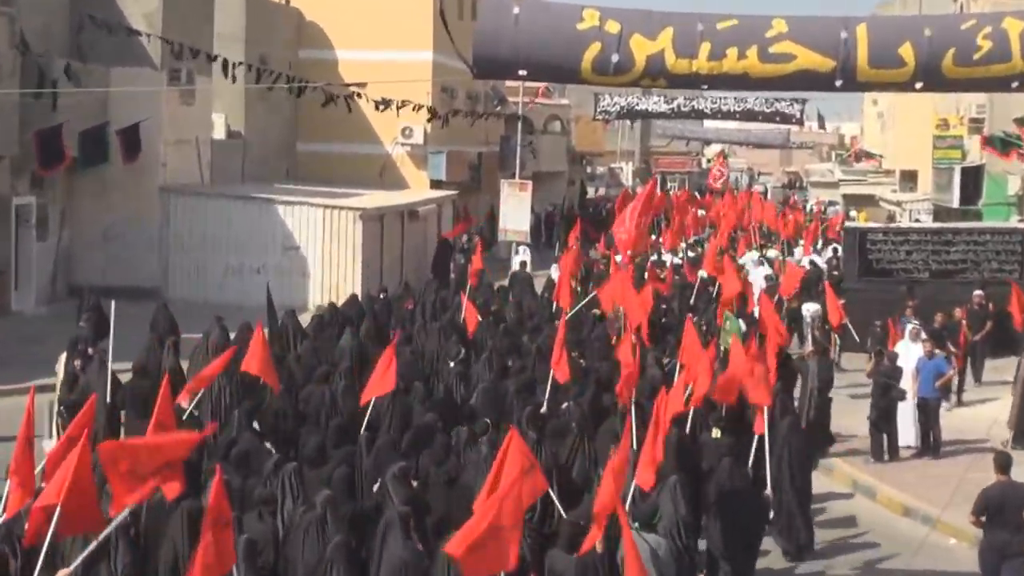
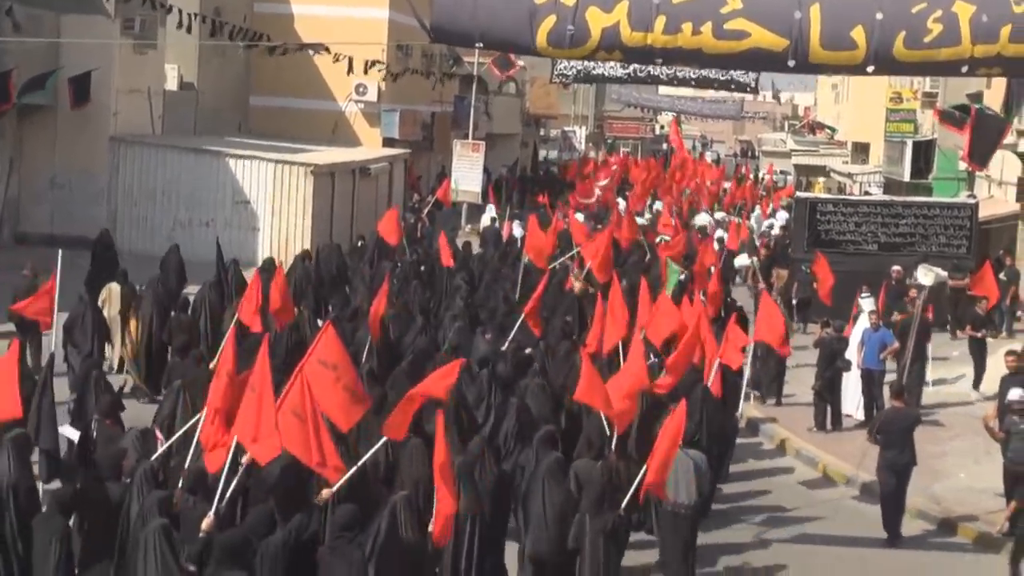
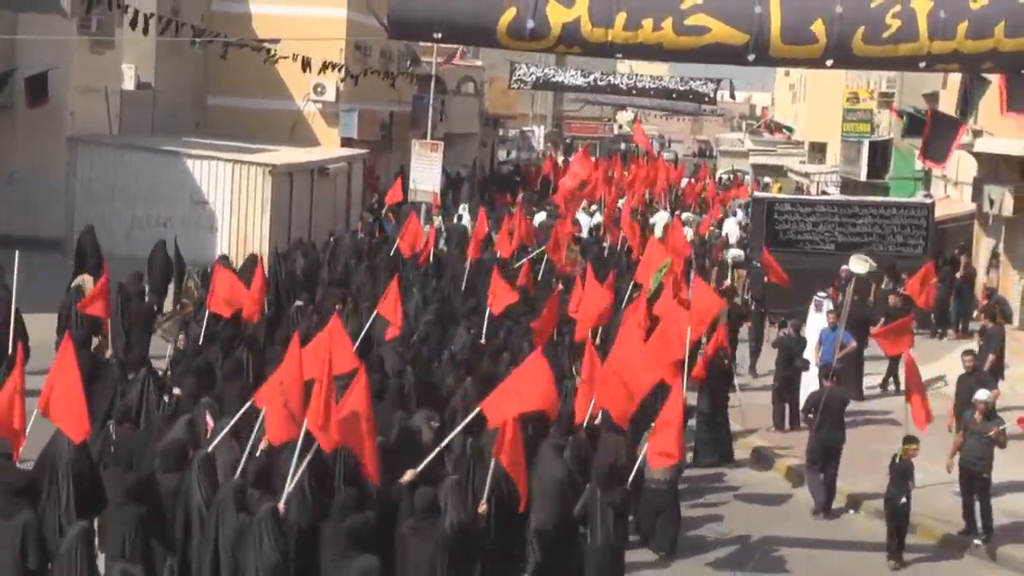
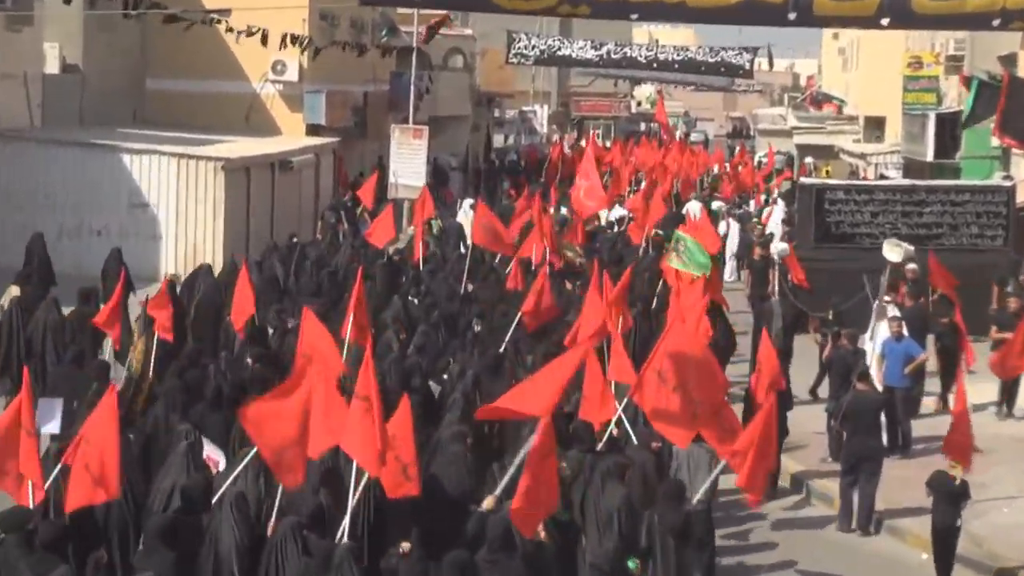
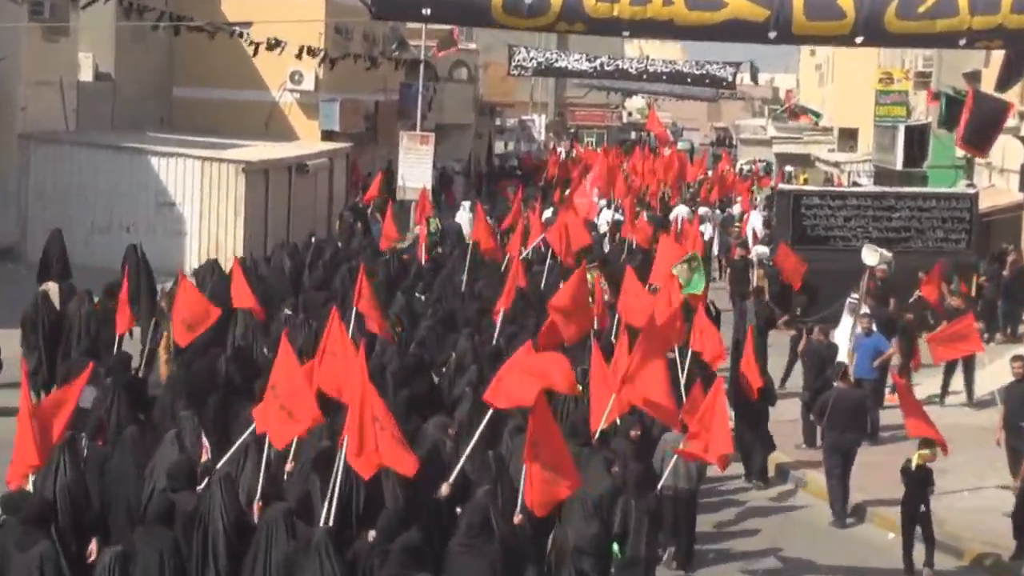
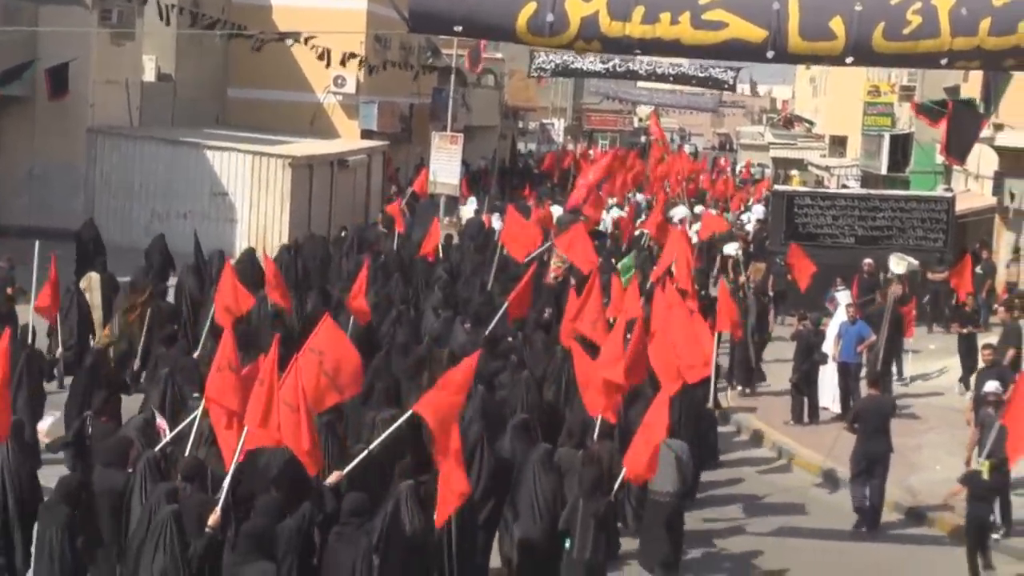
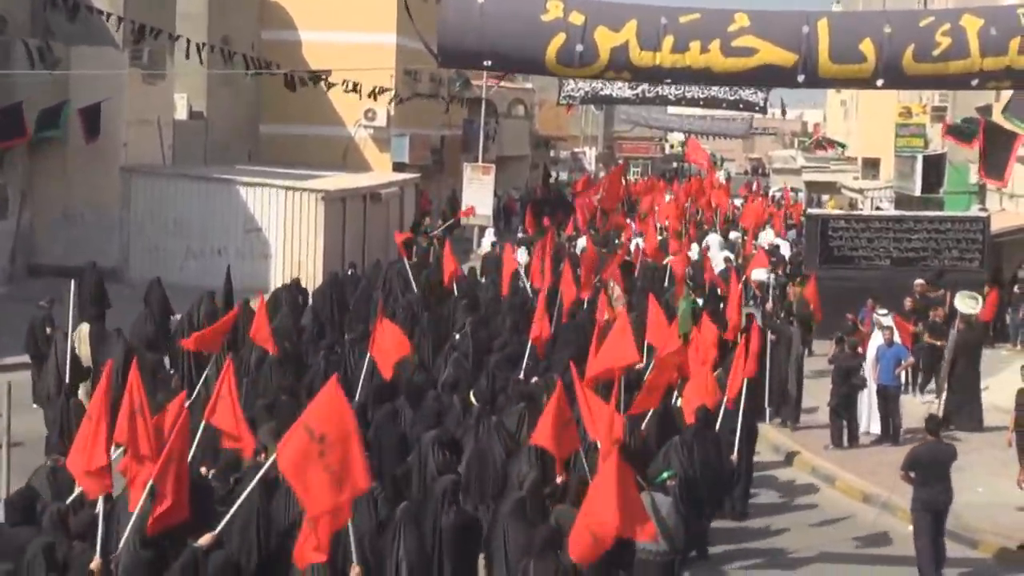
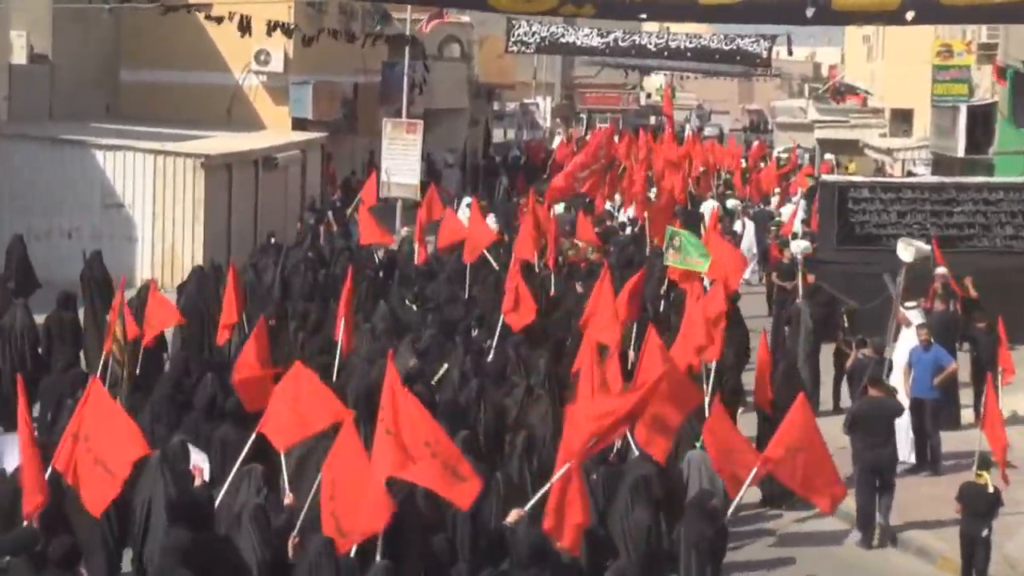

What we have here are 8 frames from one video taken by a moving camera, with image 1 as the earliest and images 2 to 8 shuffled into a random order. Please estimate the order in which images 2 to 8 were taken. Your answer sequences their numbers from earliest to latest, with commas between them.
7, 2, 6, 3, 5, 4, 8
